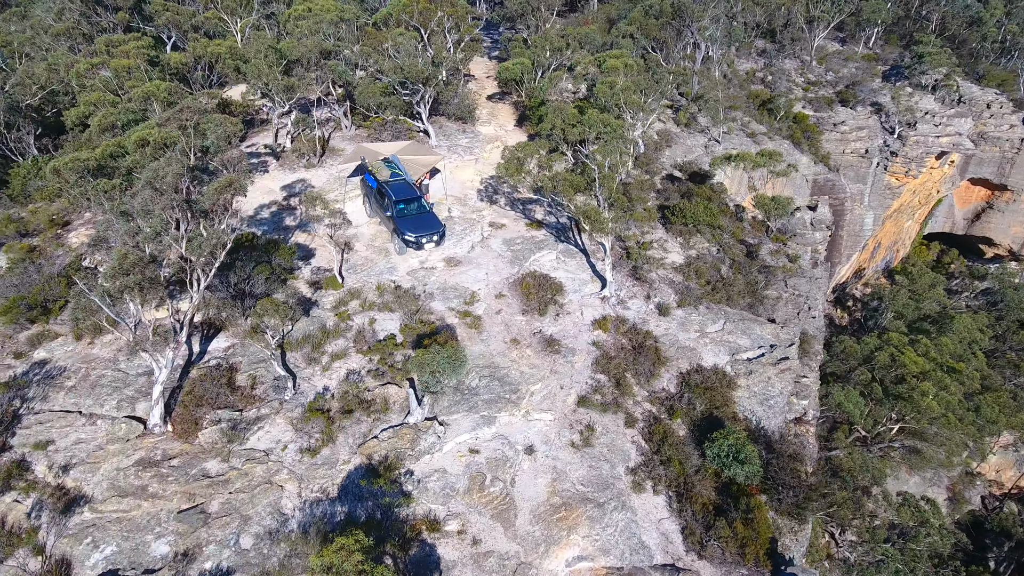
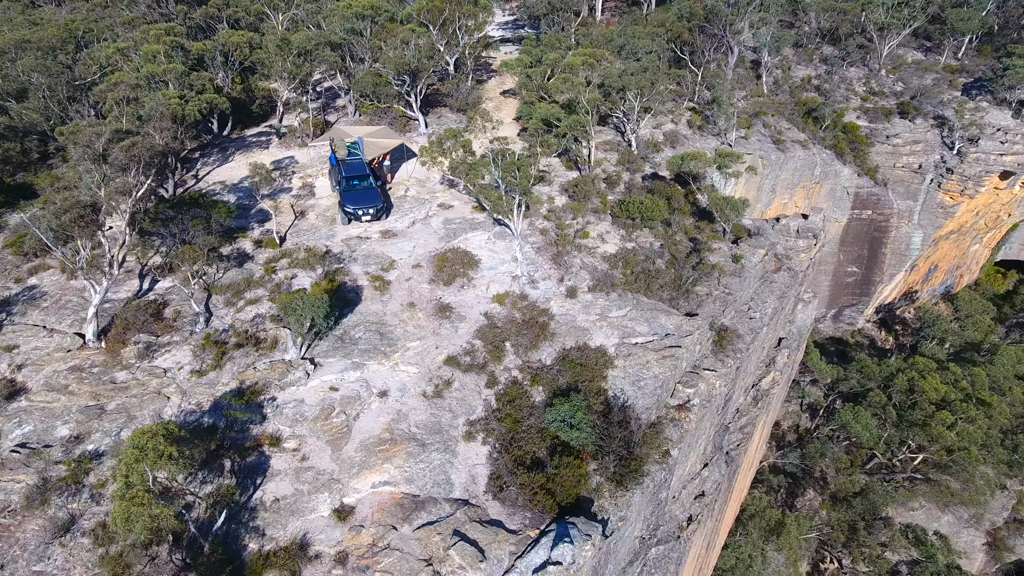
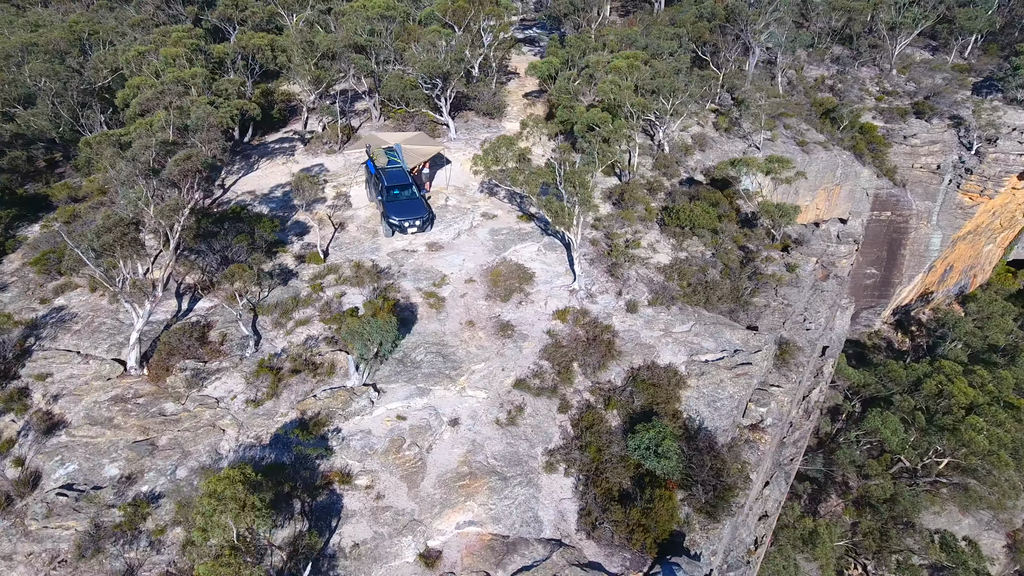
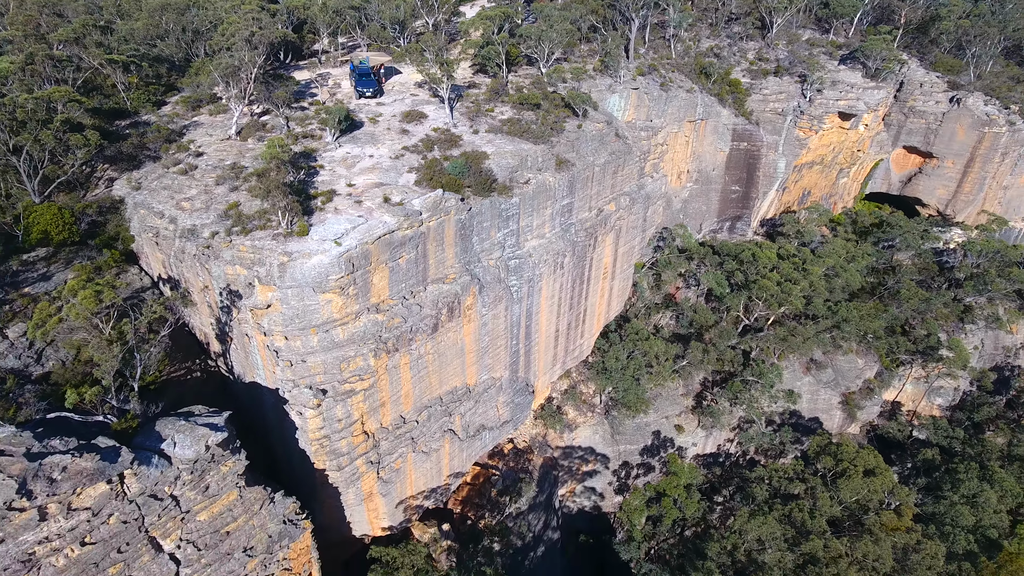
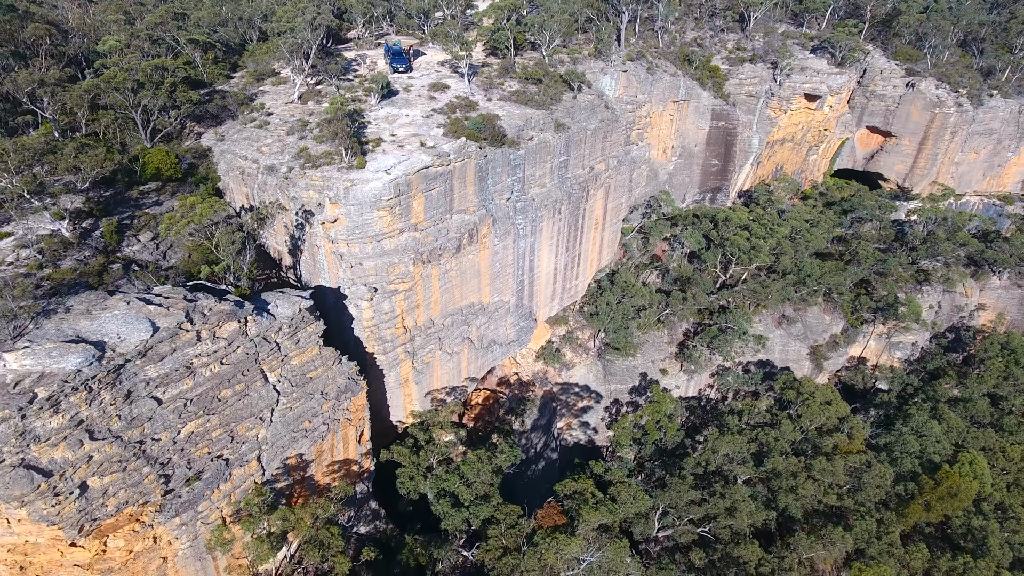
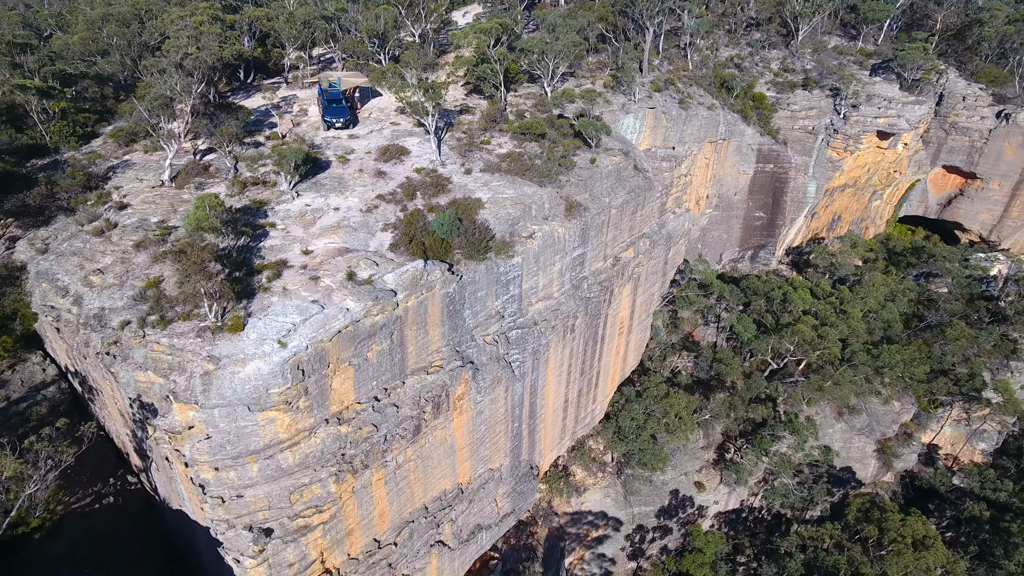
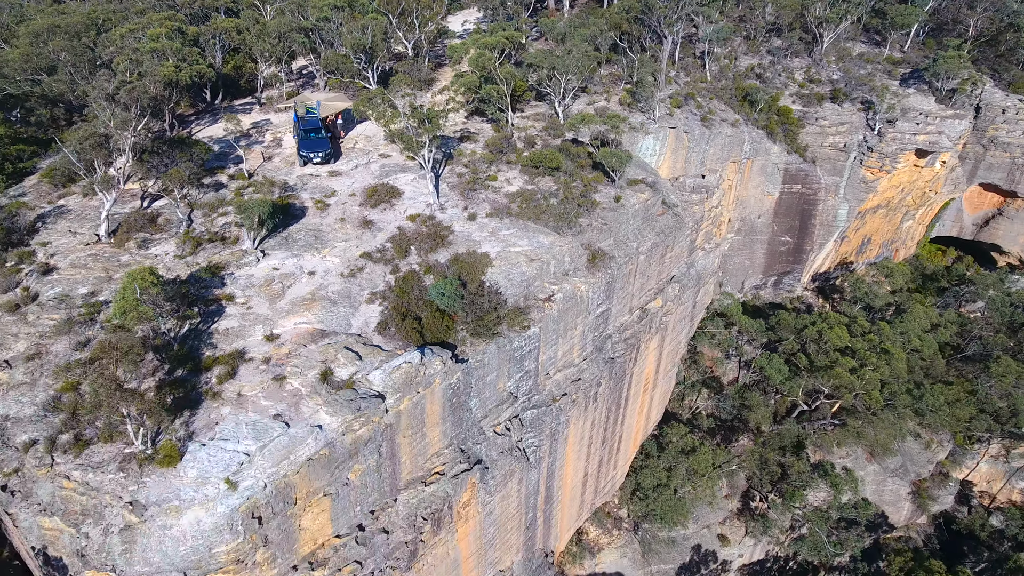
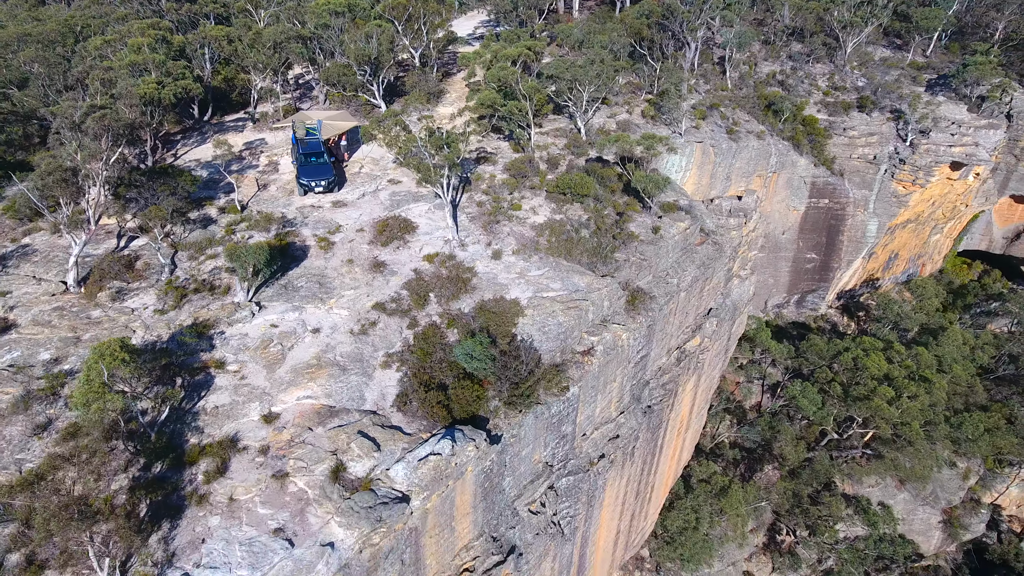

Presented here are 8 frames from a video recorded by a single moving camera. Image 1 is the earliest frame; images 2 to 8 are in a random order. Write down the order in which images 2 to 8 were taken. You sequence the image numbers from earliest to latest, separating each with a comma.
3, 2, 8, 7, 6, 4, 5
